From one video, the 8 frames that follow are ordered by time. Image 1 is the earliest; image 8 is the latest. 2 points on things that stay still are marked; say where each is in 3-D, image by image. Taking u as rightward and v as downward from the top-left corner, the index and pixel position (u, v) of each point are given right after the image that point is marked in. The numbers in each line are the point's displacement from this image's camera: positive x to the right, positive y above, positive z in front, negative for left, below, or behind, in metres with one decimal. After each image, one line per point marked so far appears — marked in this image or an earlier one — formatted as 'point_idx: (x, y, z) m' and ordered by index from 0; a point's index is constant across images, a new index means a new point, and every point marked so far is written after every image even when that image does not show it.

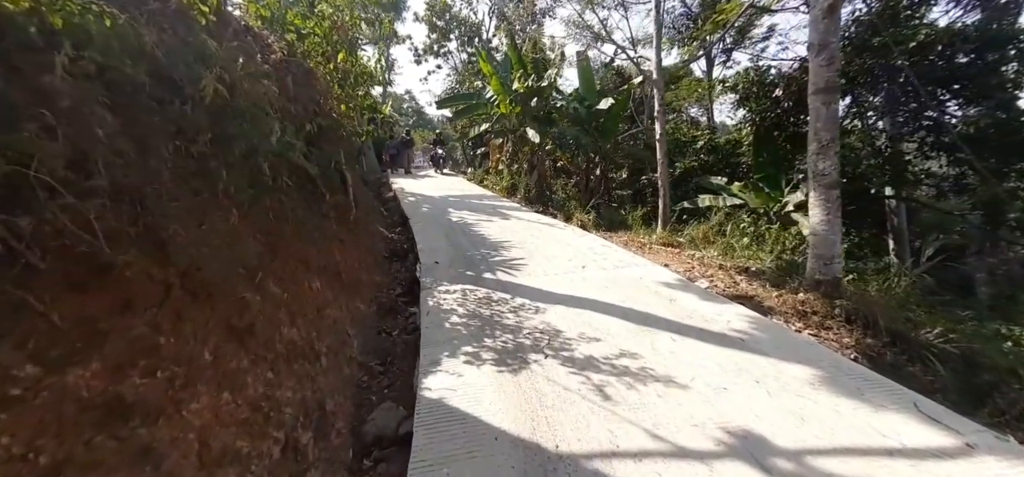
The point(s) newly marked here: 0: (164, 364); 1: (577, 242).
0: (-1.1, -0.4, +1.3) m
1: (+0.8, -0.1, +5.3) m
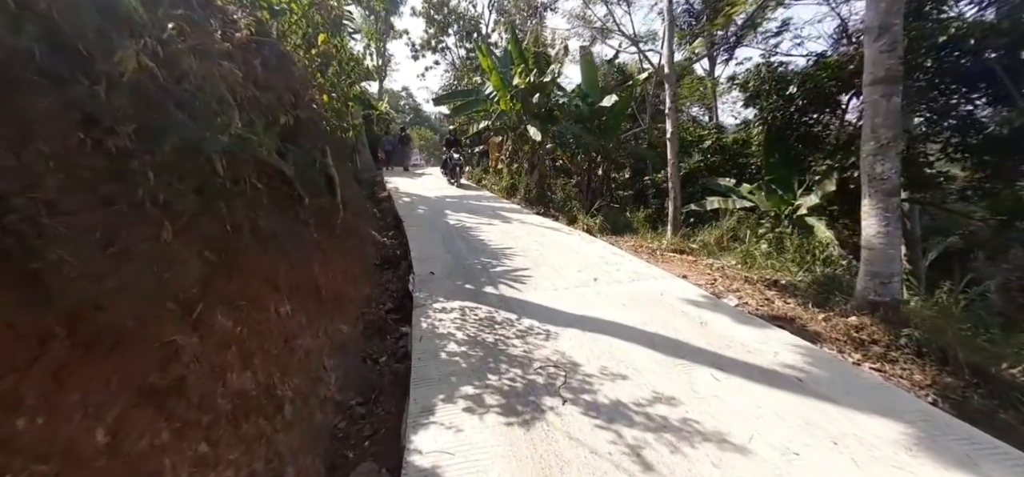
0: (-1.1, -0.5, +0.9) m
1: (+0.8, -0.2, +4.9) m
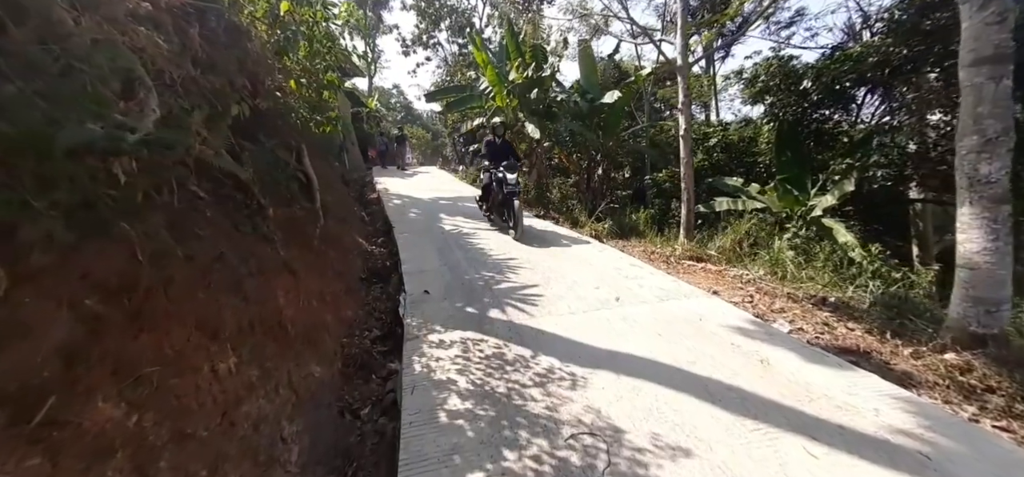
0: (-1.0, -0.6, +0.3) m
1: (+0.9, -0.2, +4.3) m
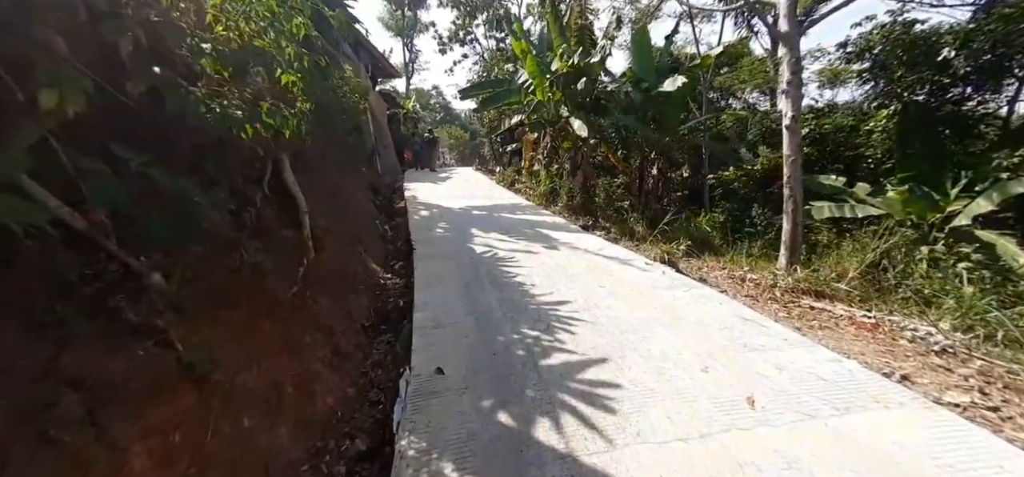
0: (-0.9, -0.9, -0.8) m
1: (+1.3, -0.5, +3.0) m
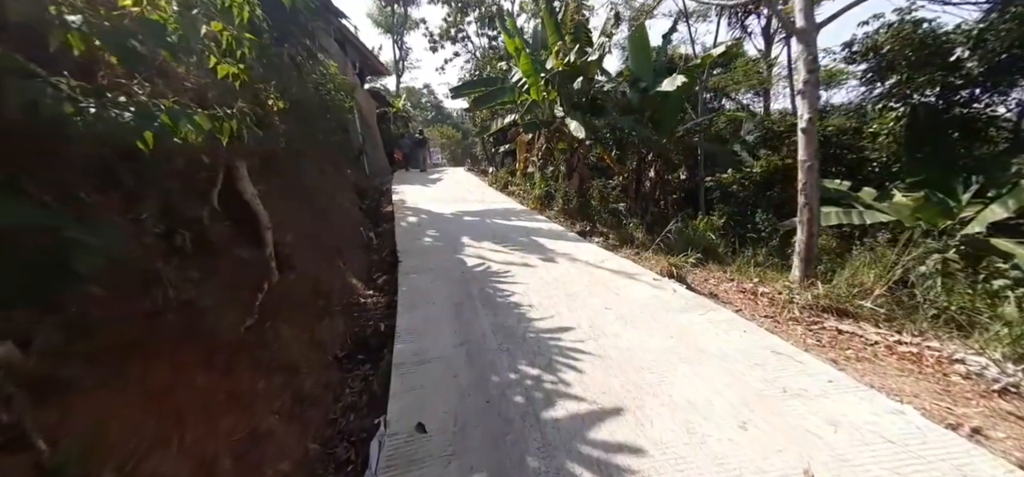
0: (-0.9, -1.1, -1.2) m
1: (+1.2, -0.7, +2.6) m
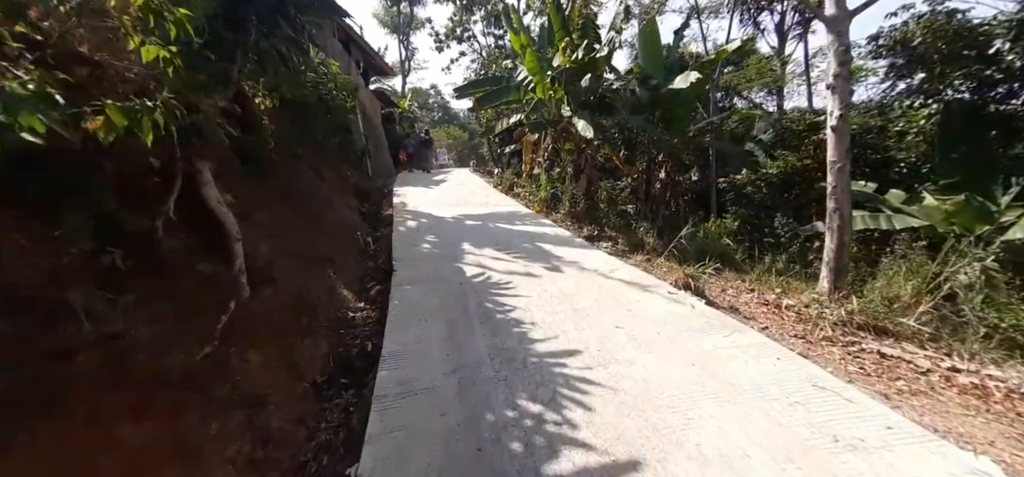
0: (-1.0, -1.1, -1.5) m
1: (+1.2, -0.7, +2.3) m
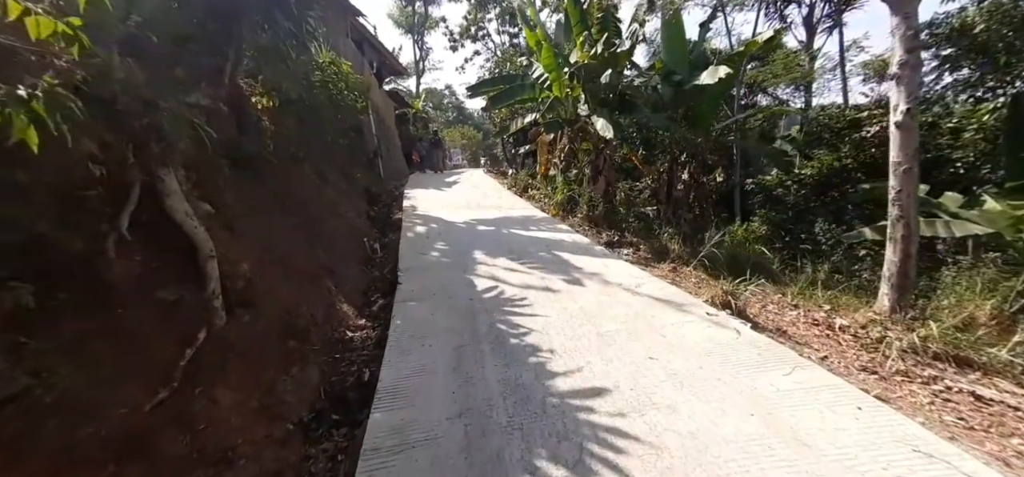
0: (-1.0, -1.2, -1.9) m
1: (+1.3, -0.8, +1.8) m
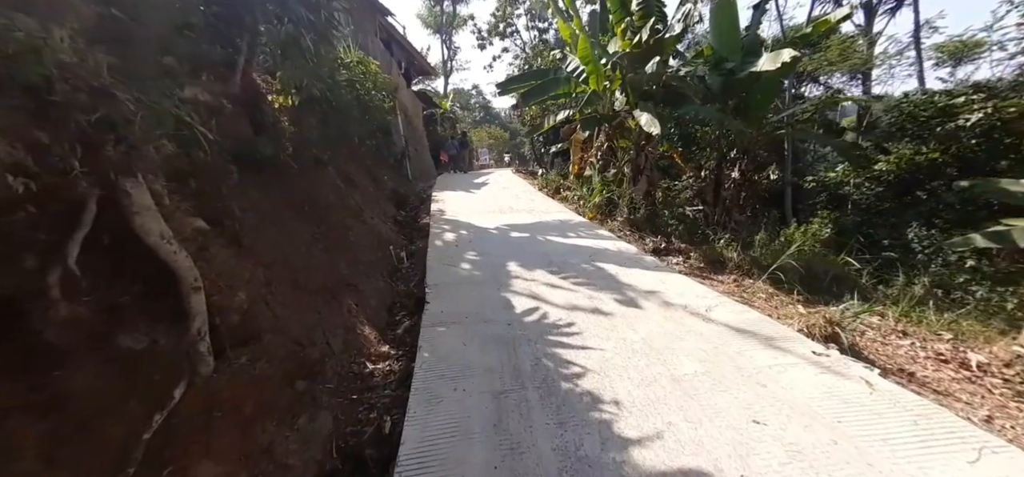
0: (-1.0, -1.3, -2.4) m
1: (+1.5, -0.9, +1.2) m
